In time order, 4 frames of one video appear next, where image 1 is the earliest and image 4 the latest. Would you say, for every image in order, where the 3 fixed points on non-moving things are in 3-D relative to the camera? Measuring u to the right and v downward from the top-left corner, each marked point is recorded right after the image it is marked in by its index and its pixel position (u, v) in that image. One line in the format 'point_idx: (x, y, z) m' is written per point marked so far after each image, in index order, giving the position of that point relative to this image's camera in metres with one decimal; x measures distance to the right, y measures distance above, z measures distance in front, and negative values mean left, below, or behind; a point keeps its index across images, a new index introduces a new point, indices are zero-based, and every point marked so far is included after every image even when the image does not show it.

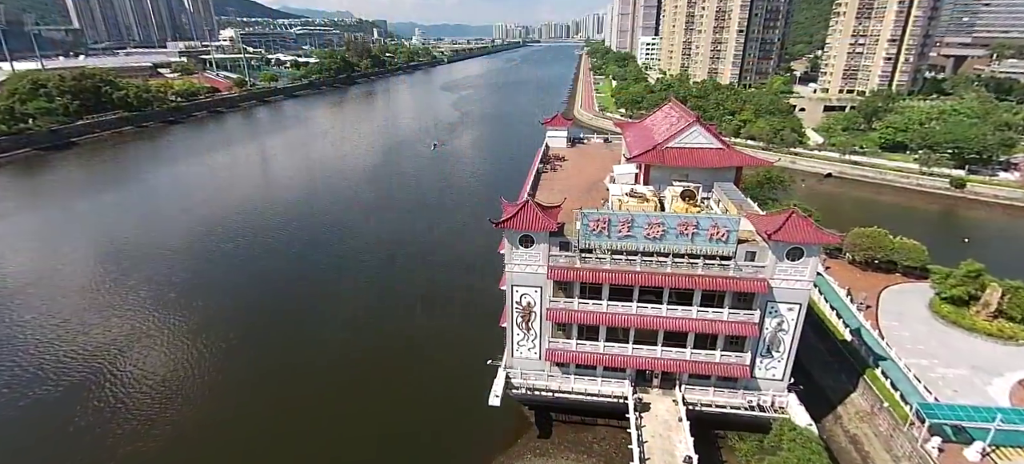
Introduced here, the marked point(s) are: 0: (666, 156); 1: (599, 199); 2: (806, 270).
0: (+5.4, +2.6, +17.4) m
1: (+3.4, +1.3, +19.1) m
2: (+7.5, -1.0, +12.7) m
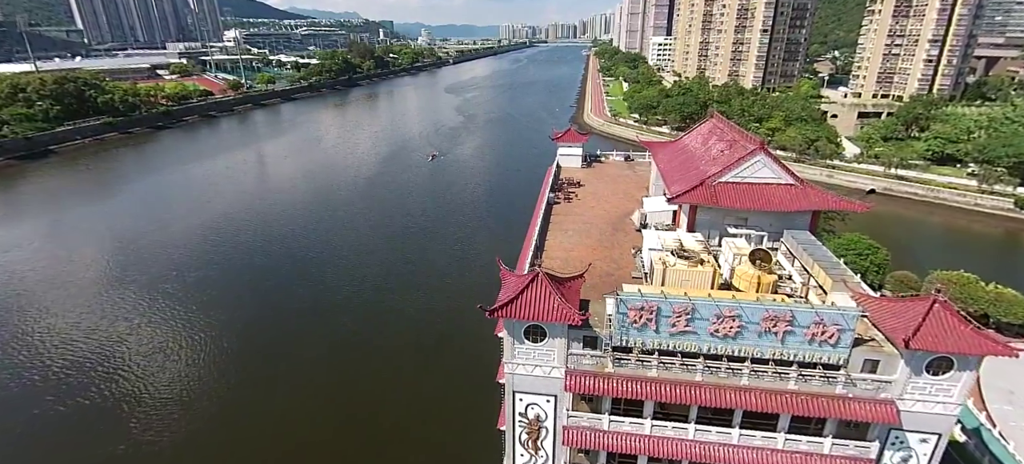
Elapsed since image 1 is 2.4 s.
0: (+5.5, +1.0, +13.2) m
1: (+3.5, -0.4, +14.9) m
2: (+7.5, -2.7, +8.5) m
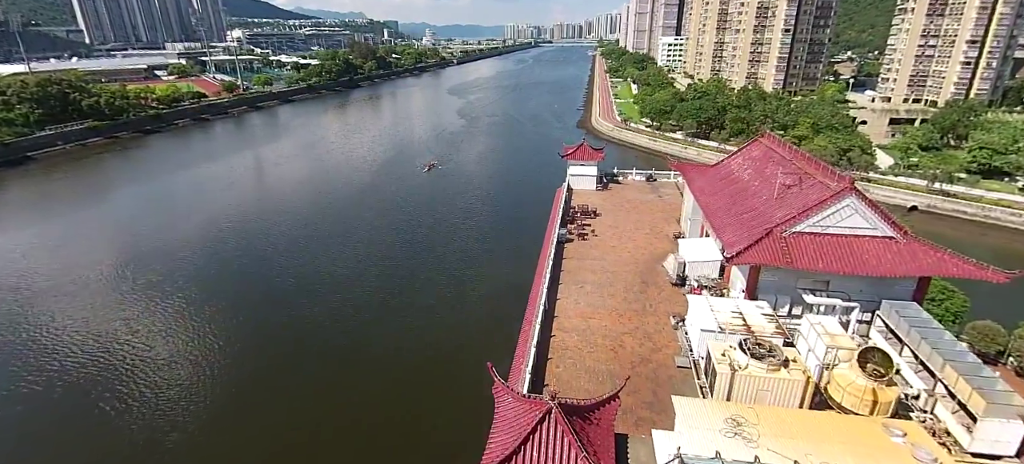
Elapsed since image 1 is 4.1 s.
0: (+5.5, -0.4, +9.7) m
1: (+3.5, -1.8, +11.5) m
2: (+7.5, -4.0, +5.0) m
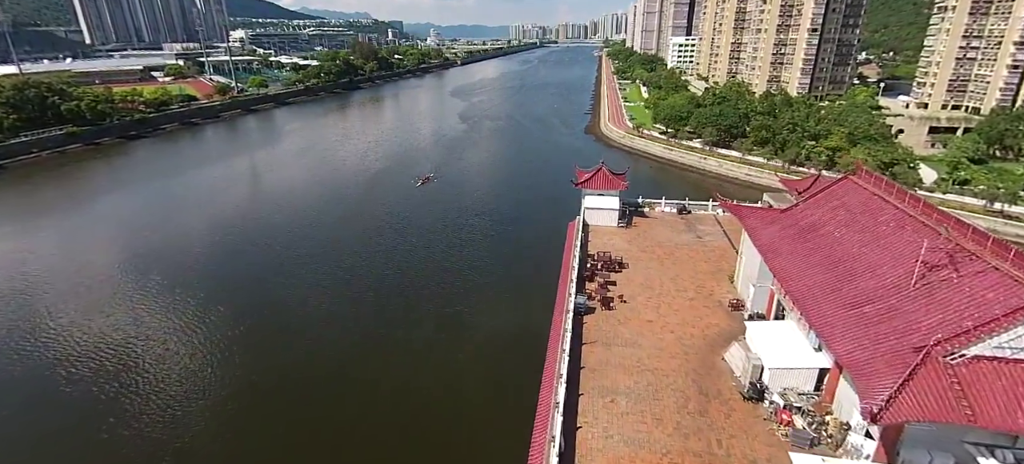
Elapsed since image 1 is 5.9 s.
0: (+5.5, -2.0, +5.9) m
1: (+3.5, -3.3, +7.7) m
2: (+7.4, -5.6, +1.2) m
